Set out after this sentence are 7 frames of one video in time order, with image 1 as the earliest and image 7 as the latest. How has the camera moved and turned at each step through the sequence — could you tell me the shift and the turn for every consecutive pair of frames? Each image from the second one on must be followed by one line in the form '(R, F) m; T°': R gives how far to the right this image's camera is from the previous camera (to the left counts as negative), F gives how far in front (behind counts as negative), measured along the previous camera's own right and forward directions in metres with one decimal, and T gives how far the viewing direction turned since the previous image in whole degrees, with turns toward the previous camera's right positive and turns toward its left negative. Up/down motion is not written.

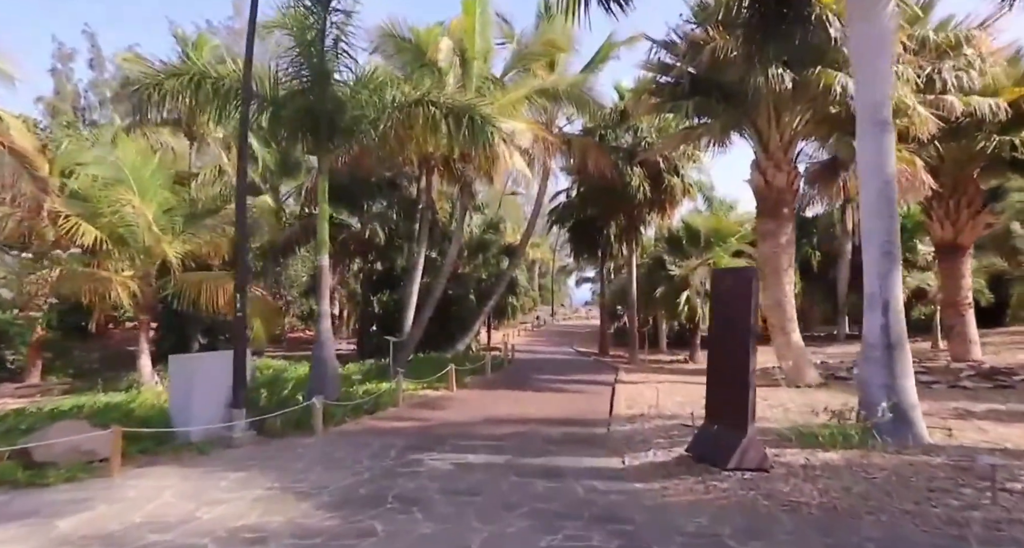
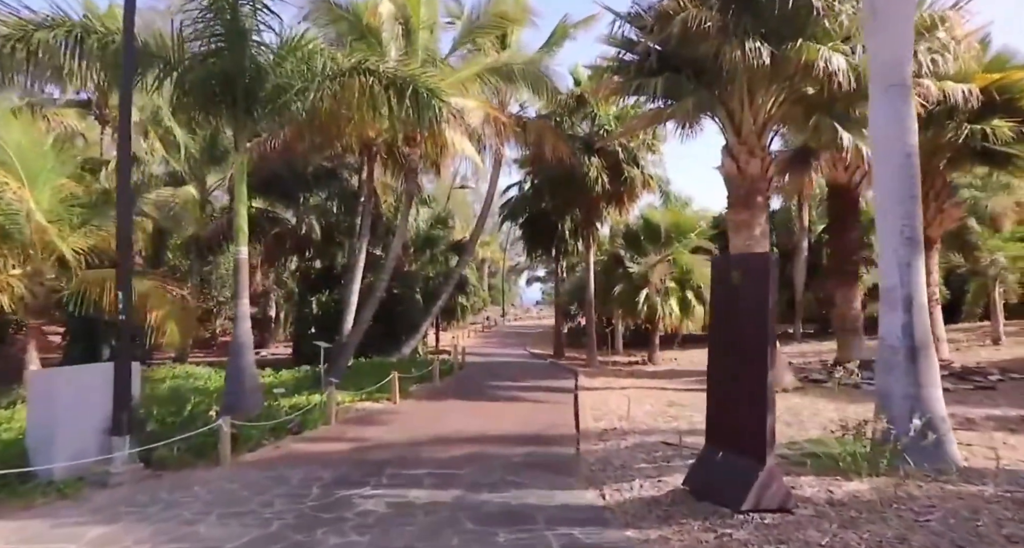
(0.0, +1.5) m; +4°
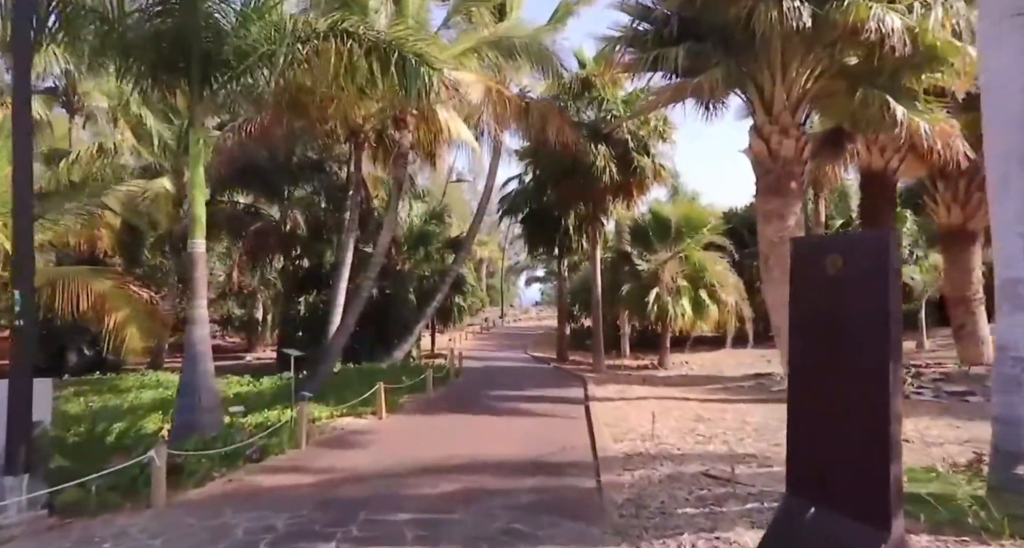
(-0.1, +1.5) m; 0°
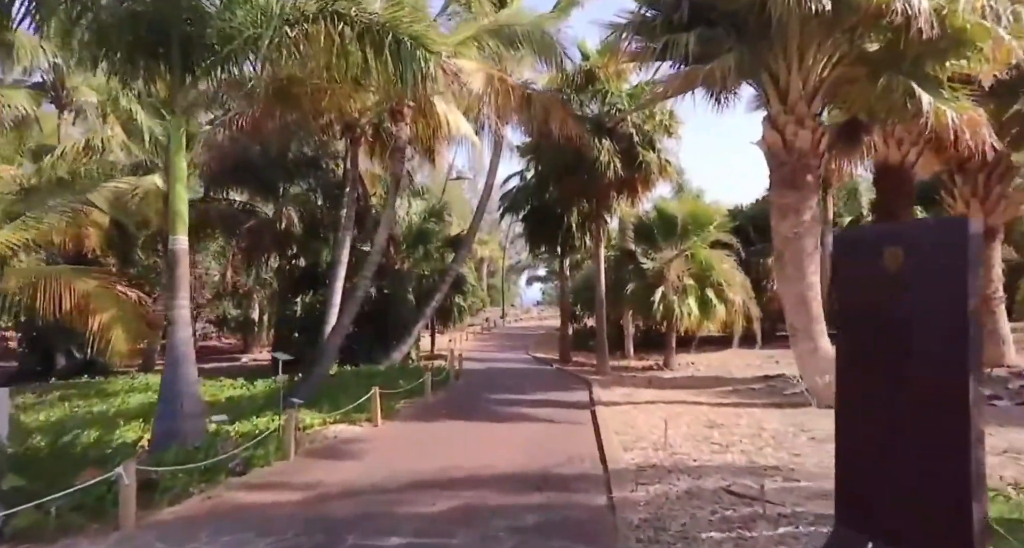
(0.0, +0.5) m; 0°
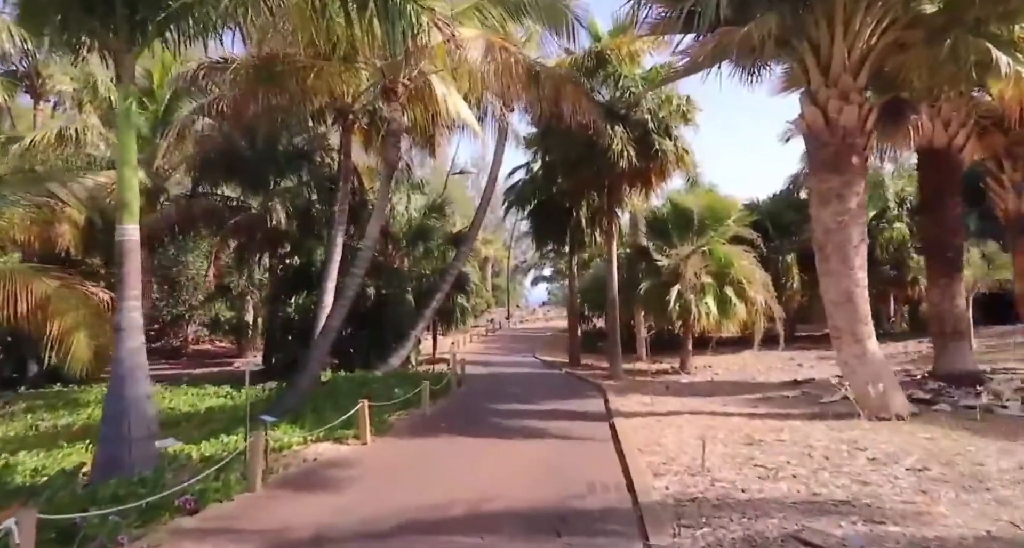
(0.0, +1.2) m; 0°
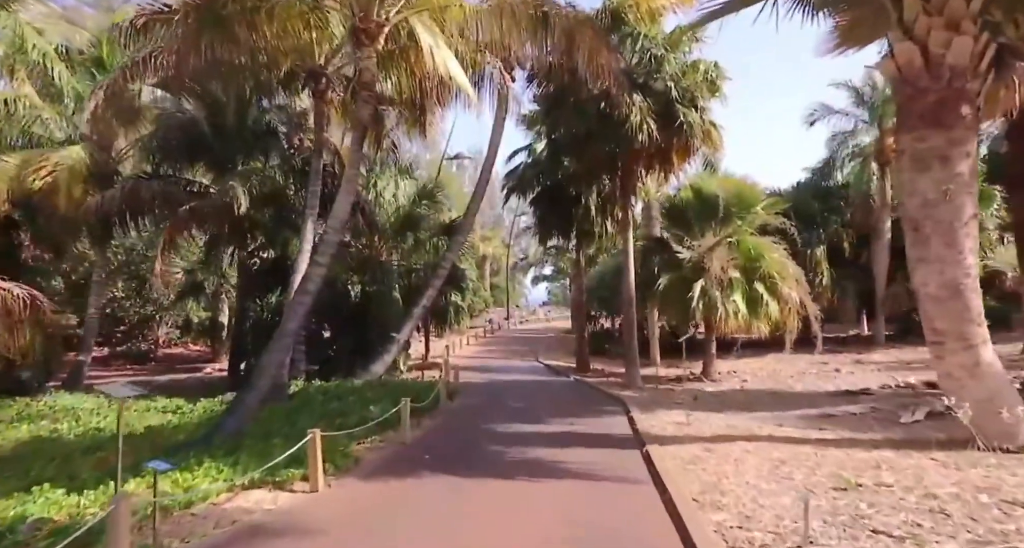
(-0.1, +2.3) m; 0°
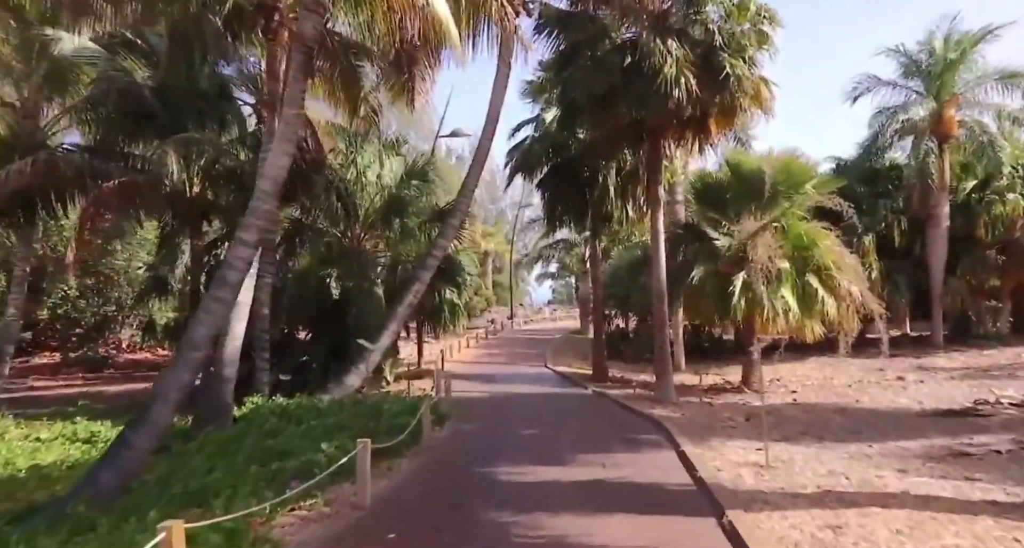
(-0.1, +2.8) m; 0°
